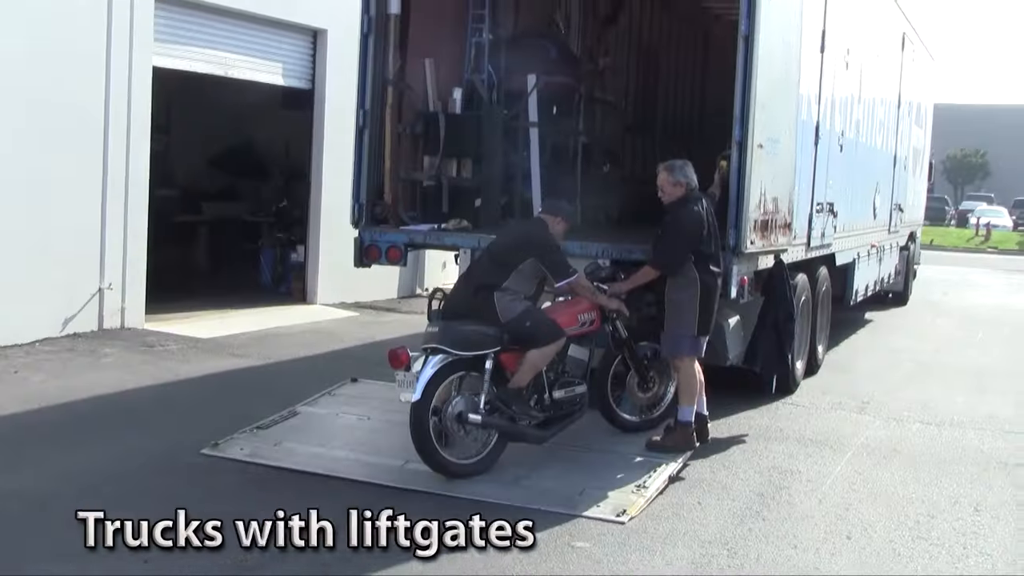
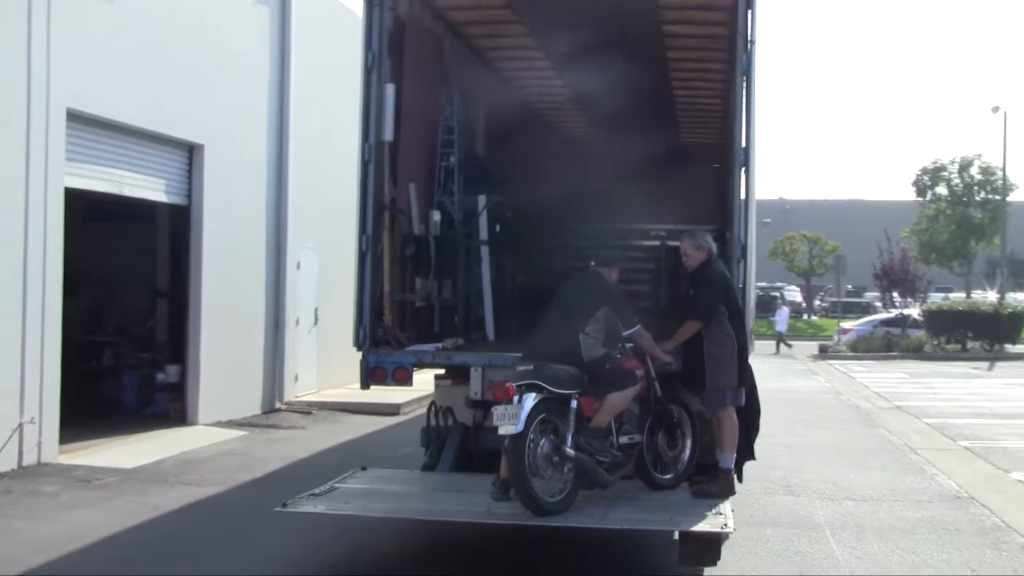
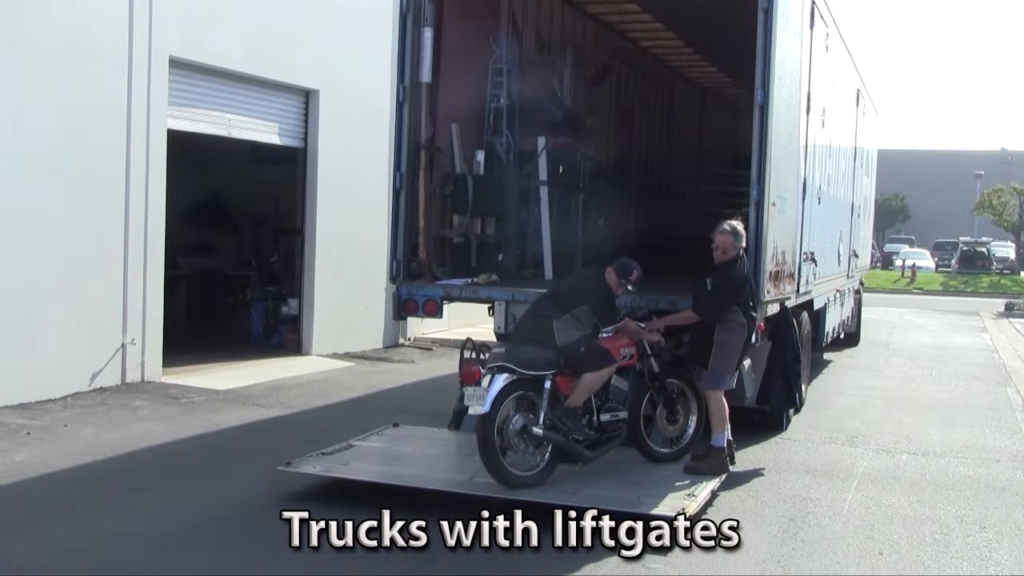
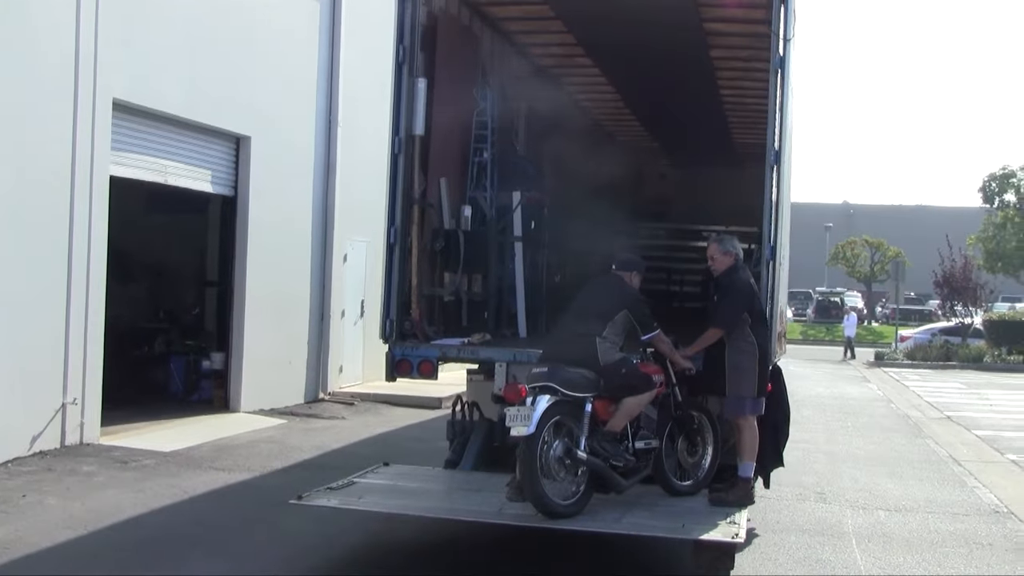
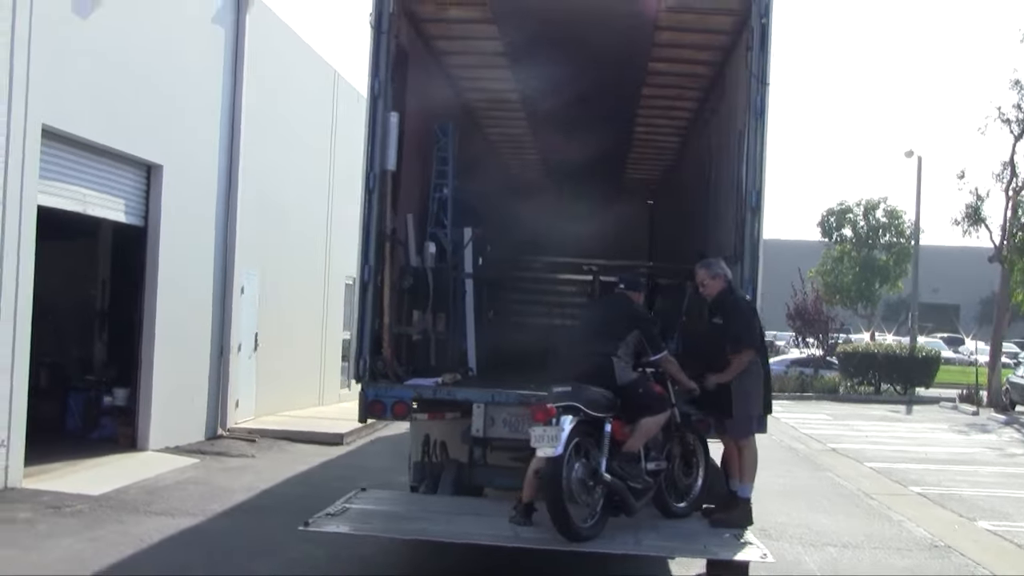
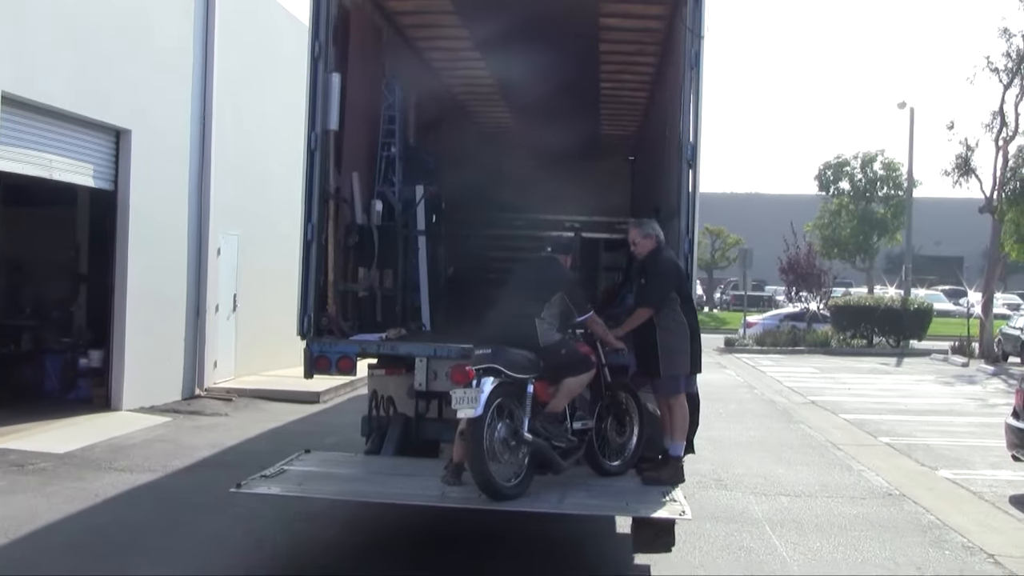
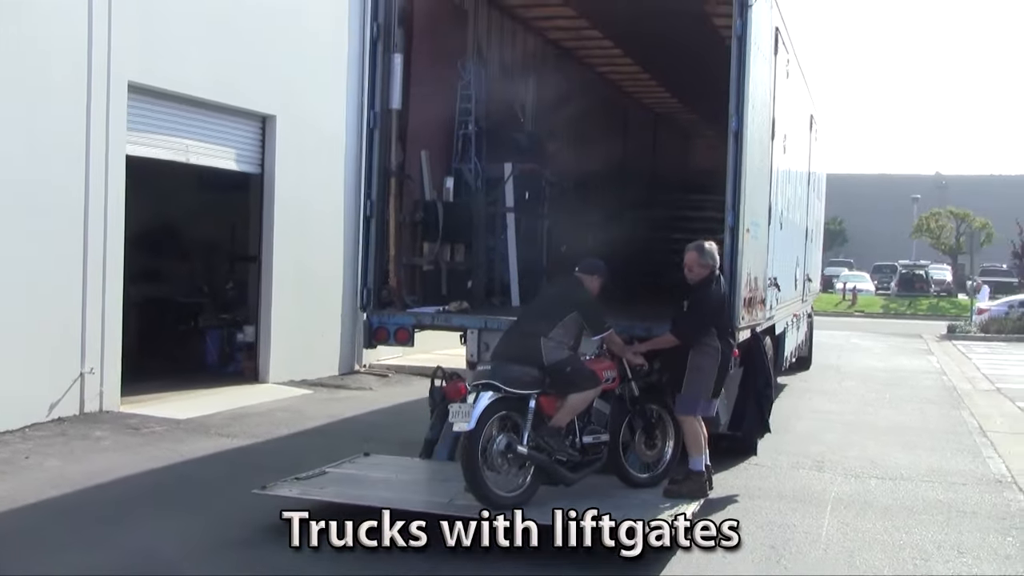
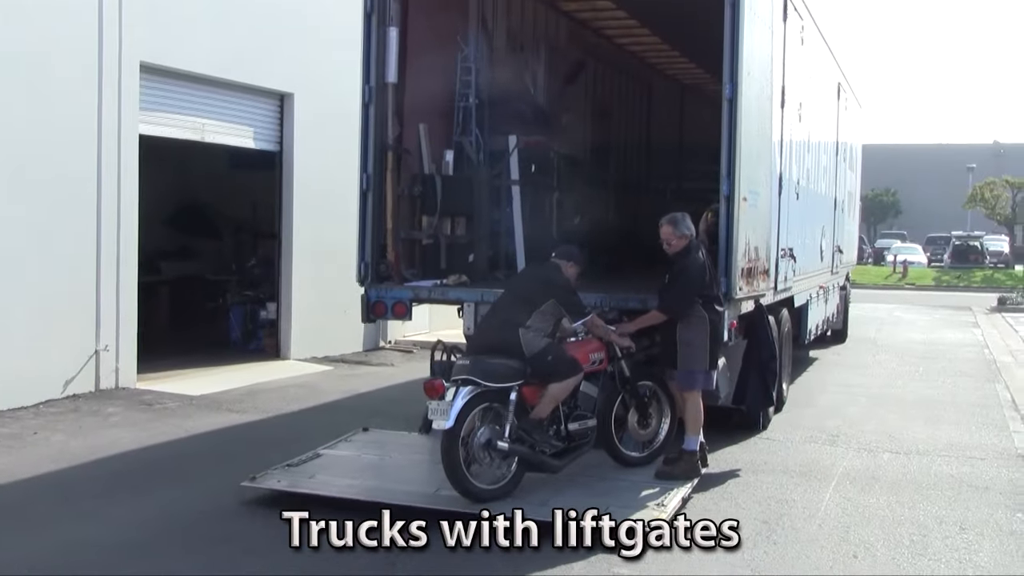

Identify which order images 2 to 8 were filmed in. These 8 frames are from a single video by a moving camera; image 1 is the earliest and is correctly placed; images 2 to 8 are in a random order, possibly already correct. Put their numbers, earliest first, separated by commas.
8, 3, 7, 4, 2, 6, 5
